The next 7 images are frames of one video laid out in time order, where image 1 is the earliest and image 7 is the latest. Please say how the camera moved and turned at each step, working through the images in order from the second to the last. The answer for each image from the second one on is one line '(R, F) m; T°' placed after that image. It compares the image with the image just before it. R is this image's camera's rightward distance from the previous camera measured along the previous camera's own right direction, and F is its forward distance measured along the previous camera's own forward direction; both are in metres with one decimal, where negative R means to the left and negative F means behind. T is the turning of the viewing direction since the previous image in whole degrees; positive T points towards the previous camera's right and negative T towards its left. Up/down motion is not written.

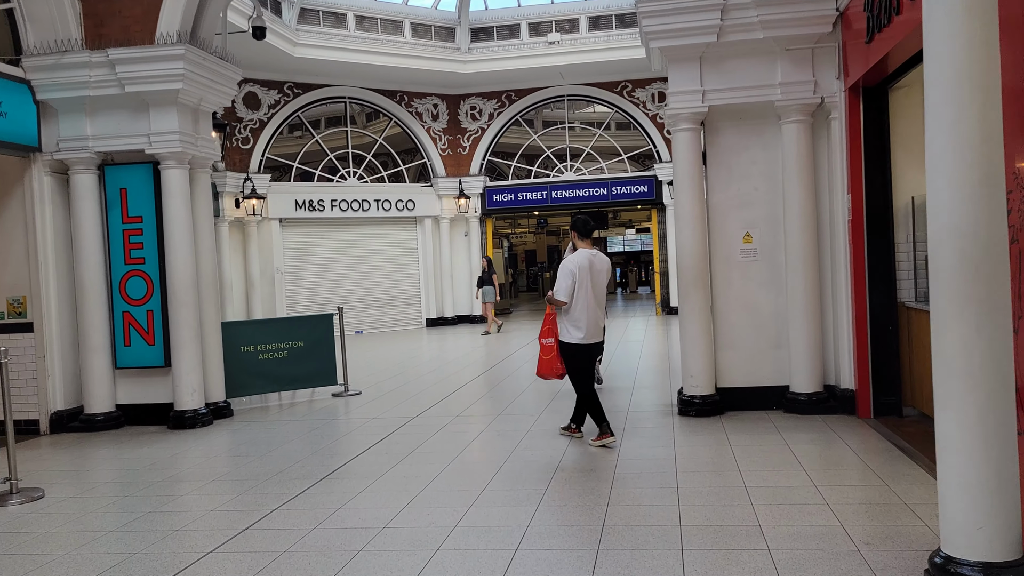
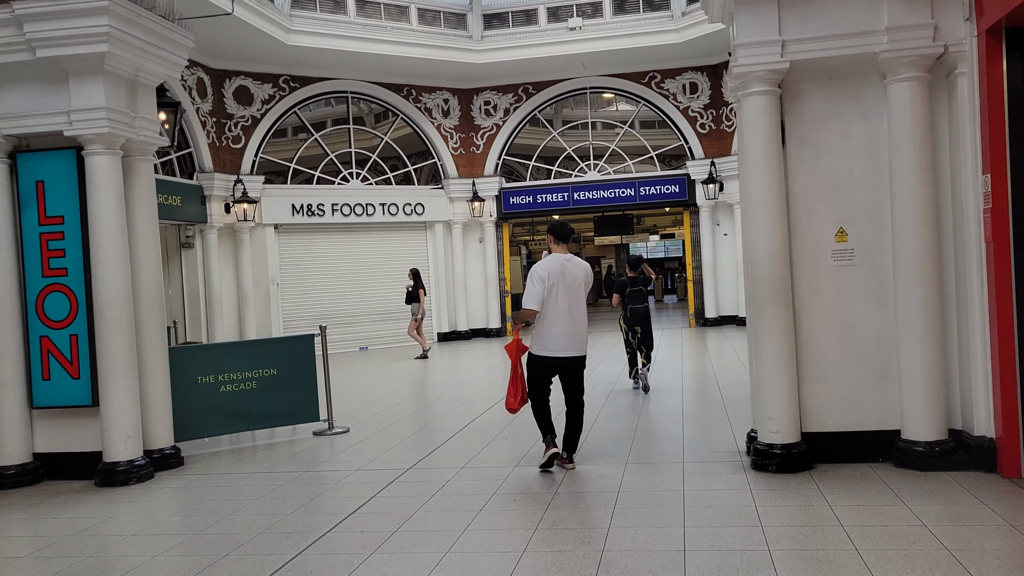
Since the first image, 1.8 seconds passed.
(0.0, +1.5) m; -1°
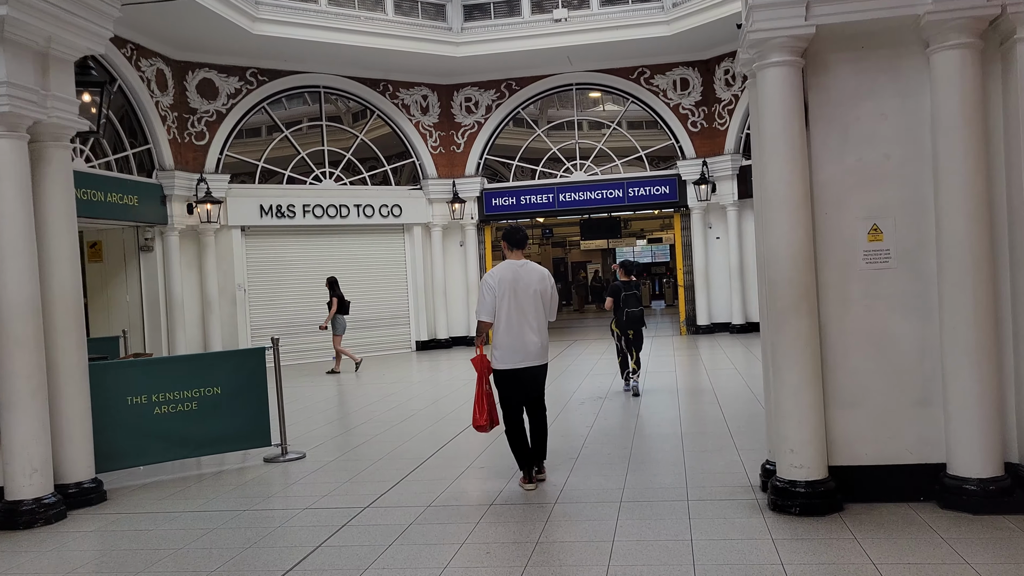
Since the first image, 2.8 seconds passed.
(+0.1, +0.8) m; +1°
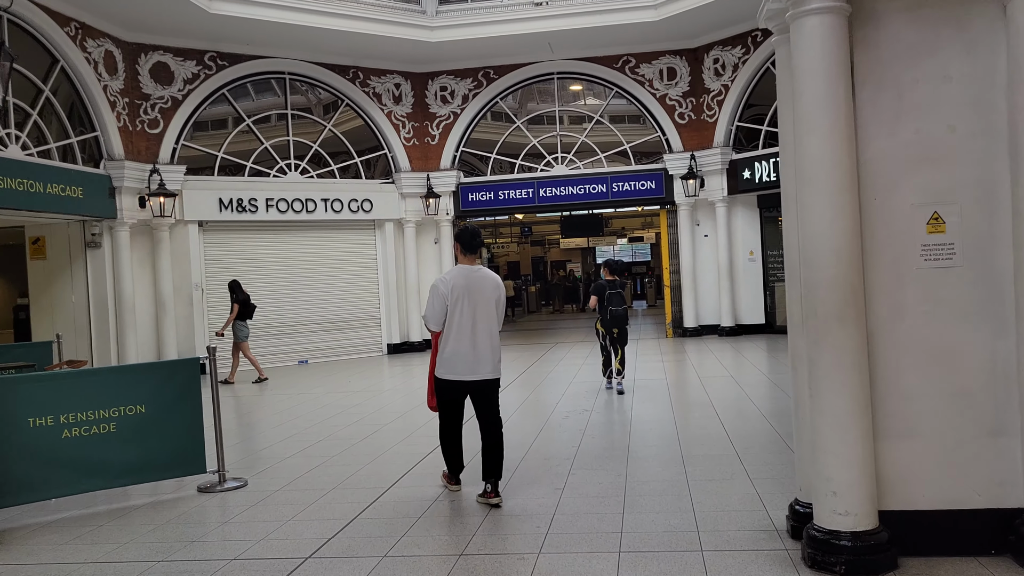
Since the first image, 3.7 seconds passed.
(0.0, +0.8) m; +1°
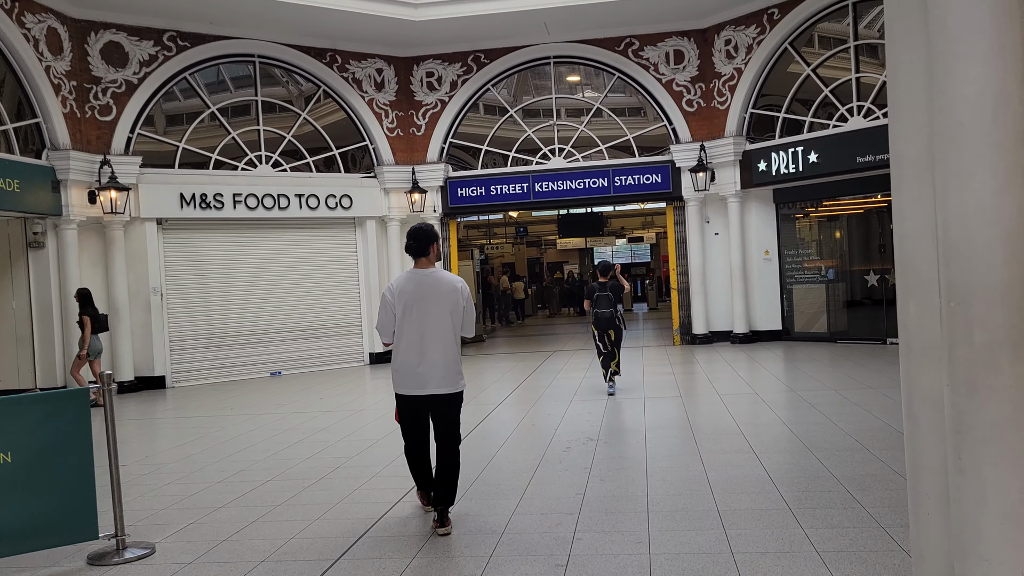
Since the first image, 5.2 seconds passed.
(0.0, +1.2) m; 0°
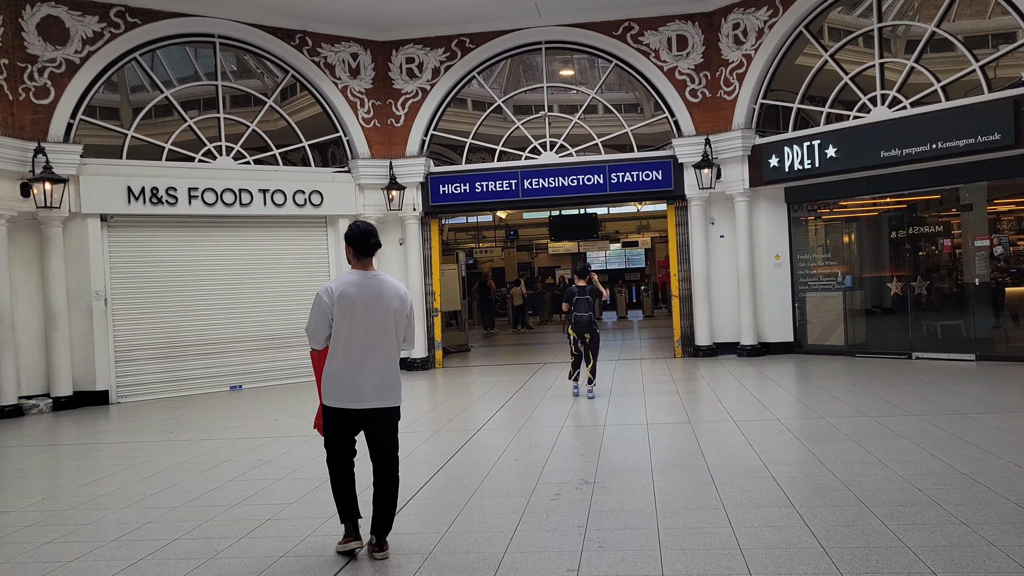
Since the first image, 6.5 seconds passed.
(+0.1, +1.2) m; +1°
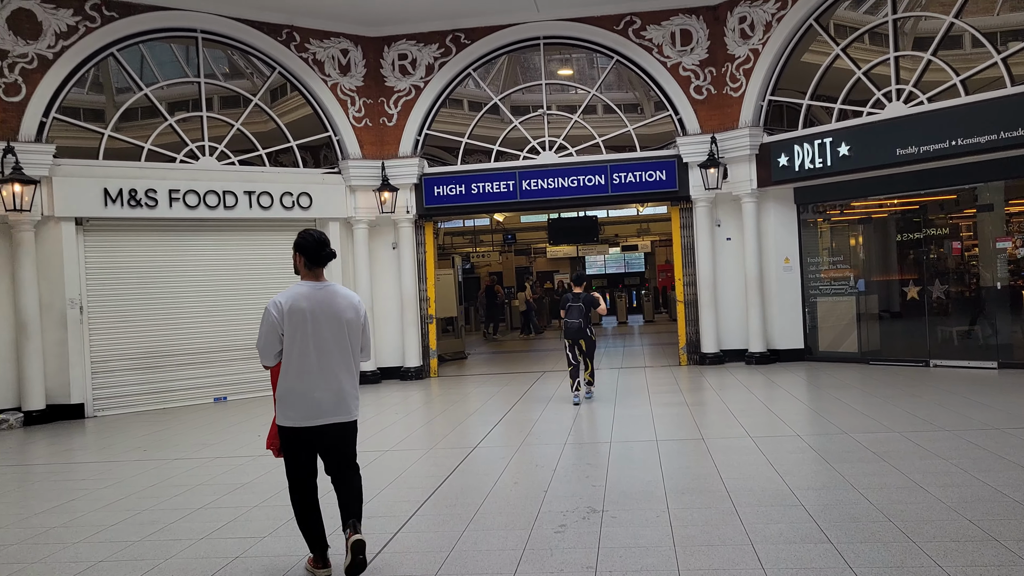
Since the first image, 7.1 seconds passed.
(0.0, +0.5) m; 0°
